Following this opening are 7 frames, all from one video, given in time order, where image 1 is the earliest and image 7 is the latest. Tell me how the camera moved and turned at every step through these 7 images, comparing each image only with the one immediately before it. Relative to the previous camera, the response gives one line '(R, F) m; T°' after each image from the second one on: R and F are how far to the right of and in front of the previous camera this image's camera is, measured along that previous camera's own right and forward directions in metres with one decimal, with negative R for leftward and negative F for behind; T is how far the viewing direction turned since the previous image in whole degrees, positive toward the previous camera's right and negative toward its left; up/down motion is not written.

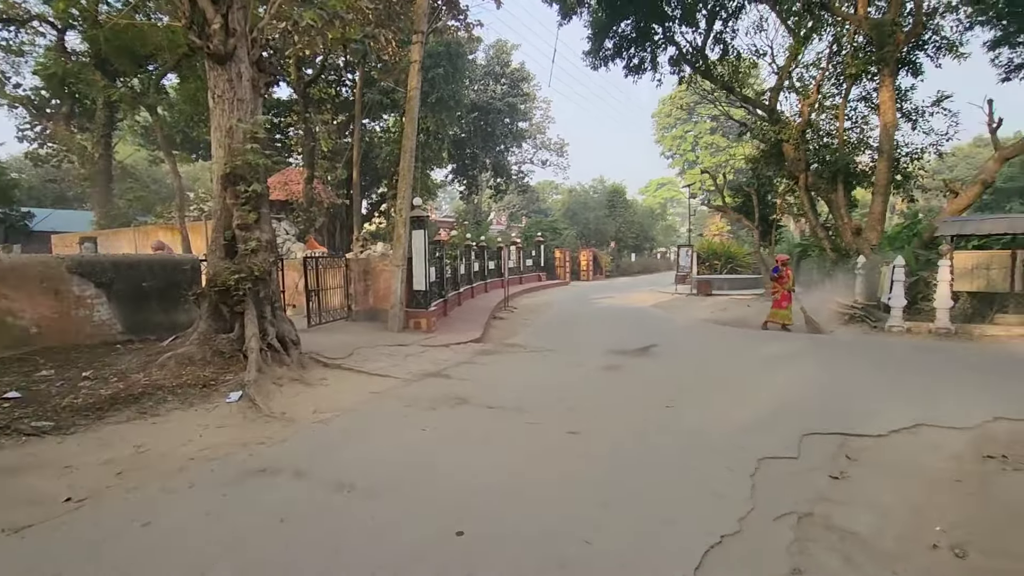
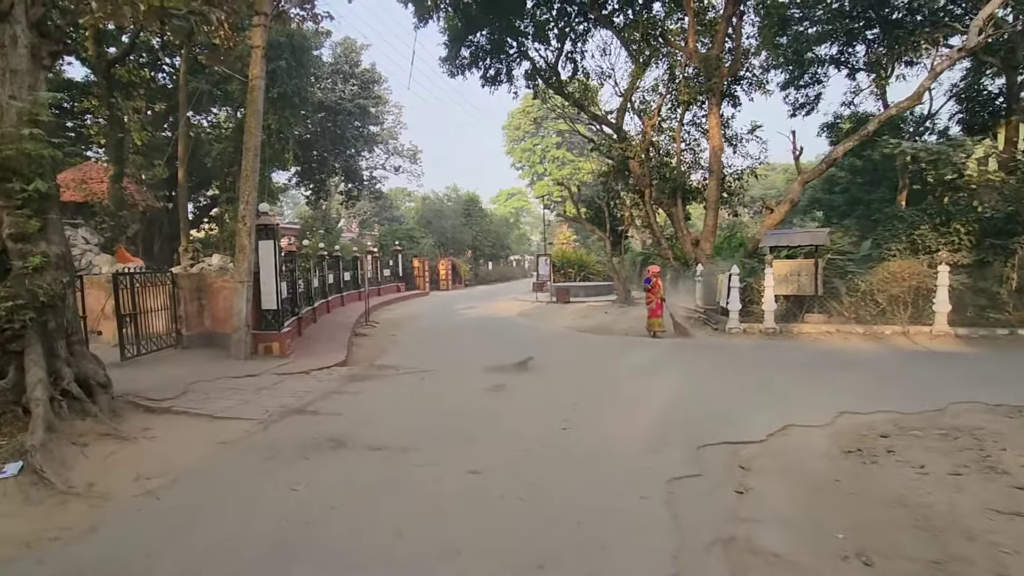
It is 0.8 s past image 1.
(-0.3, +0.5) m; +16°
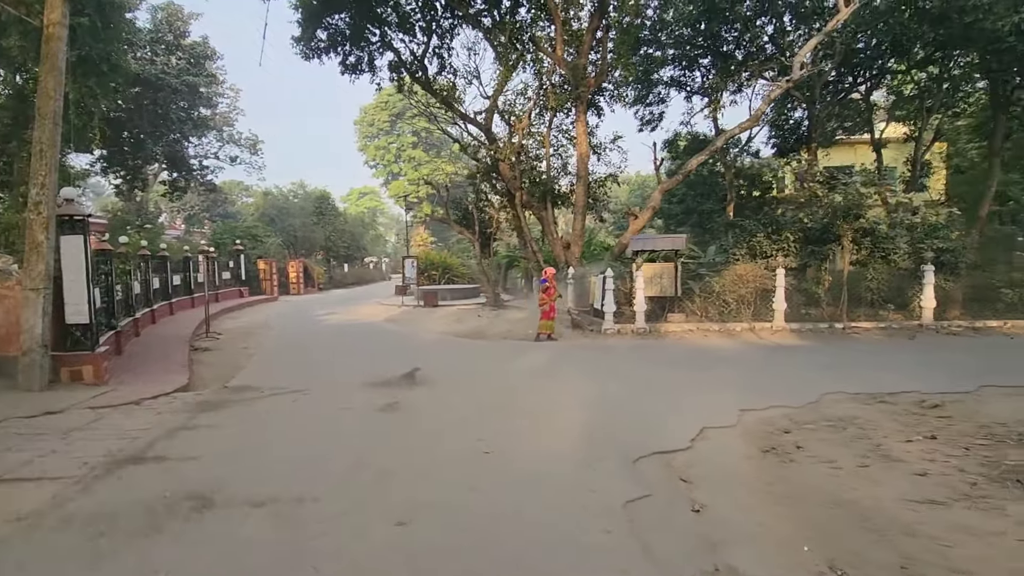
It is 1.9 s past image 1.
(-0.5, +0.7) m; +16°
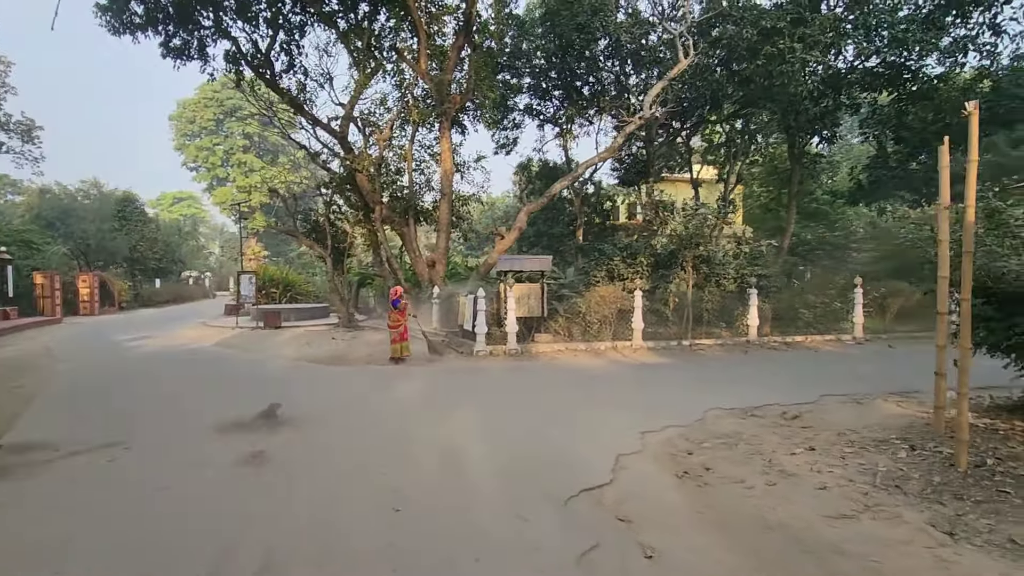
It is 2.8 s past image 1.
(-0.5, +0.6) m; +17°
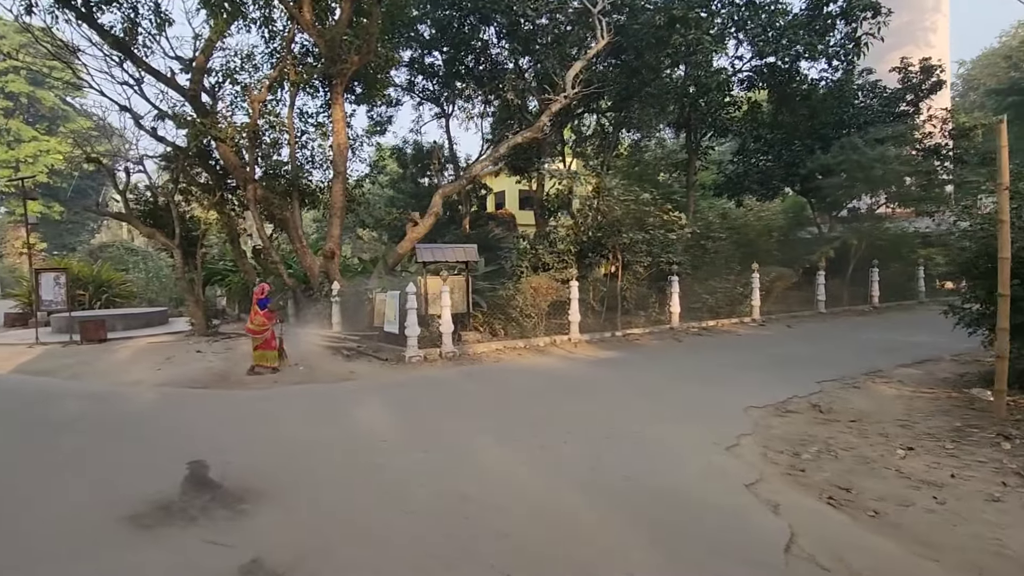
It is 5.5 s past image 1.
(-1.8, +1.7) m; +17°
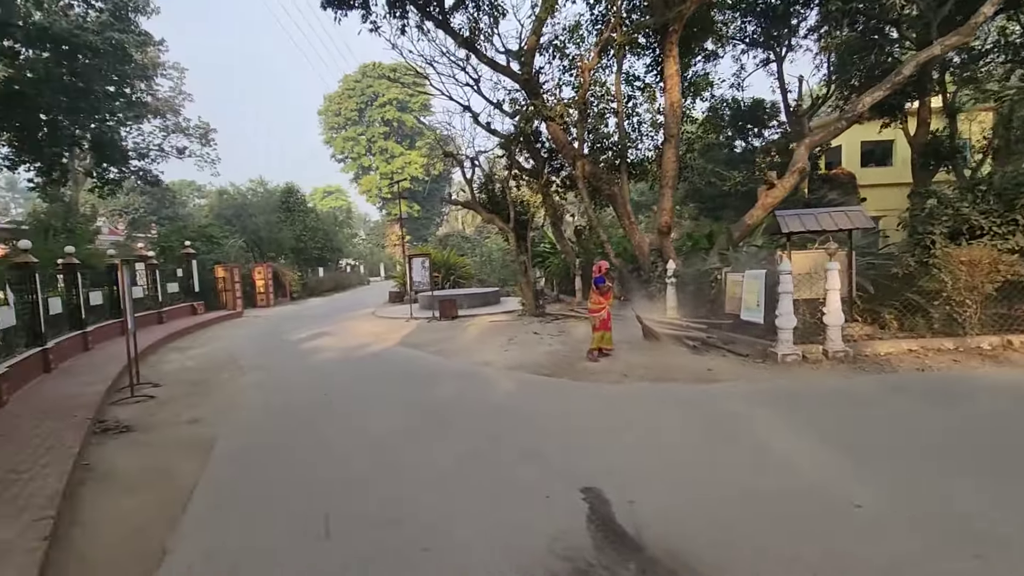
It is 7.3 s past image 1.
(-1.5, +1.3) m; -31°
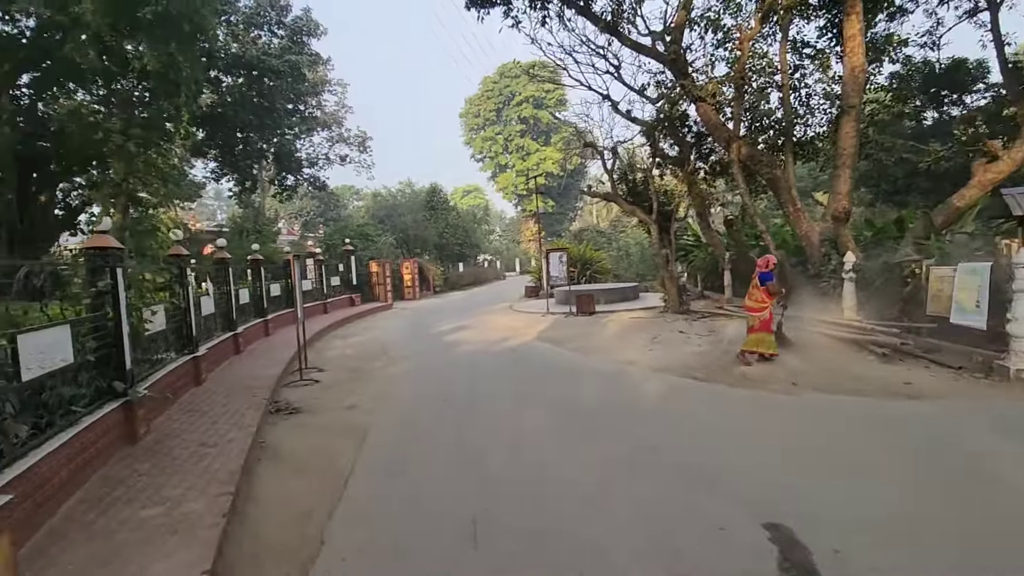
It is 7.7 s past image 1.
(-0.2, +0.4) m; -14°
